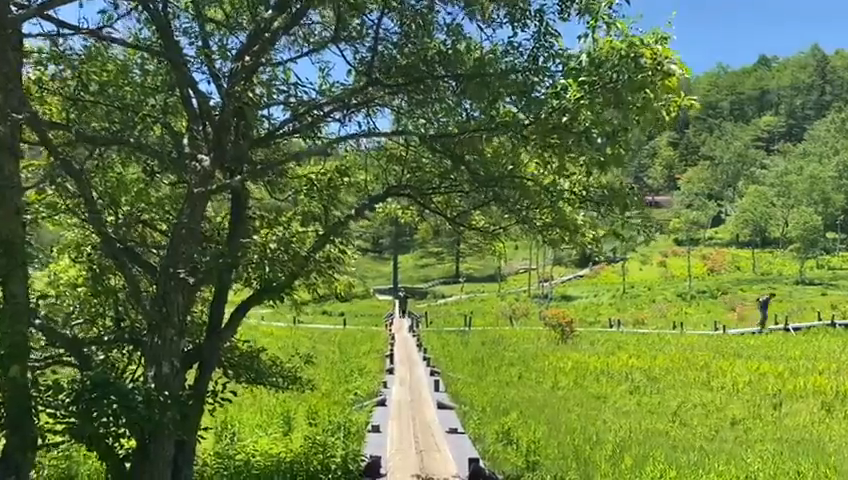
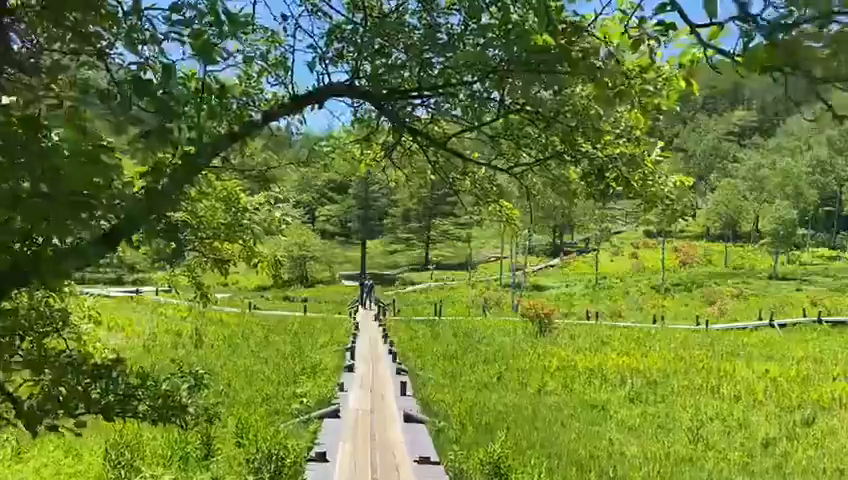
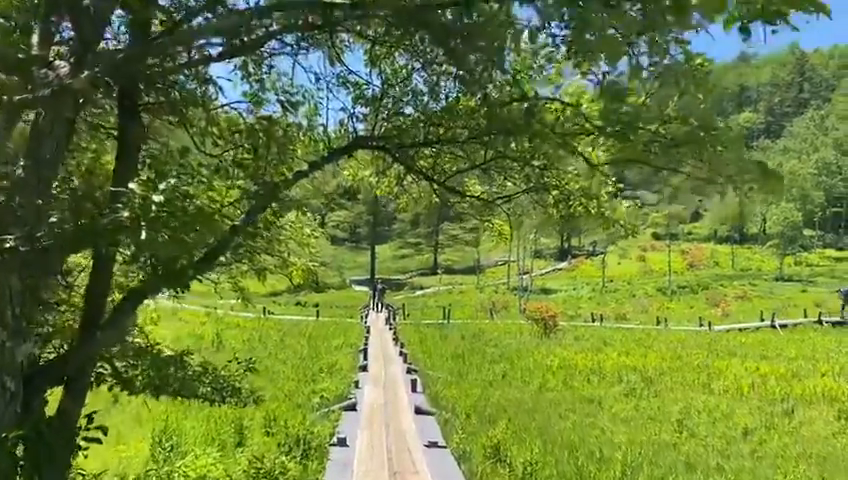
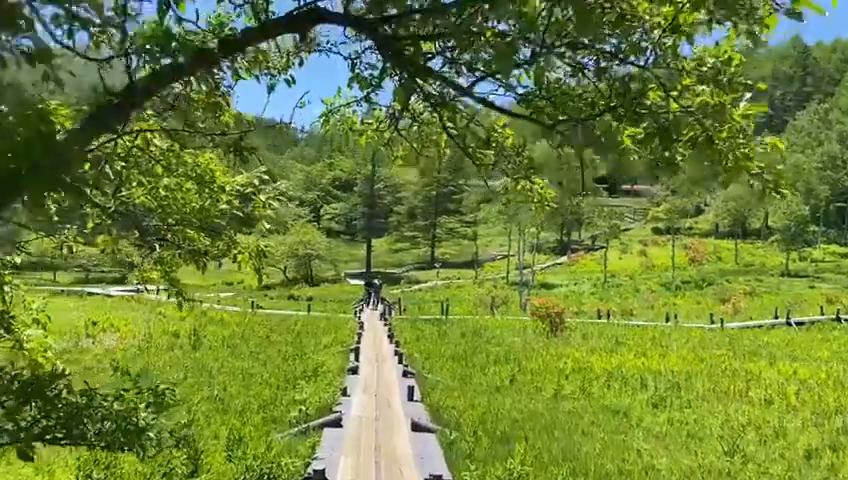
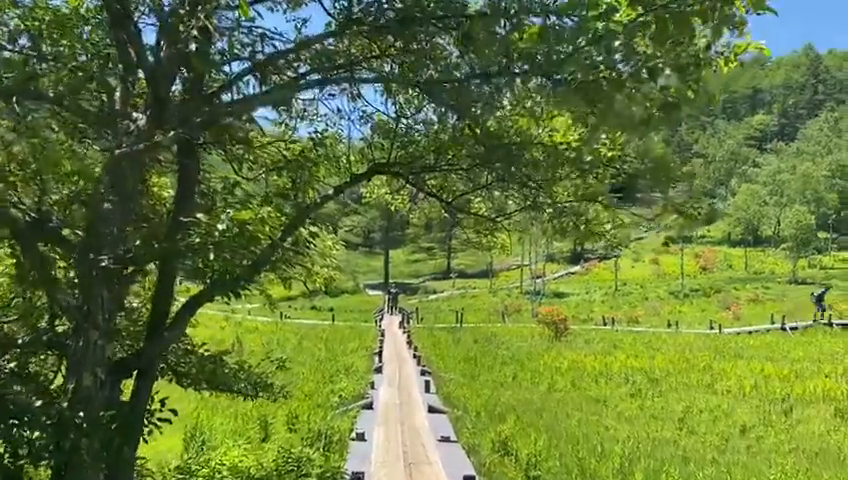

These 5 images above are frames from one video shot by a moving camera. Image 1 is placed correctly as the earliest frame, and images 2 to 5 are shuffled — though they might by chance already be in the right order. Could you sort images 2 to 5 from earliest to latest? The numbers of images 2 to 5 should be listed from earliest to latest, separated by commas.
5, 3, 2, 4
